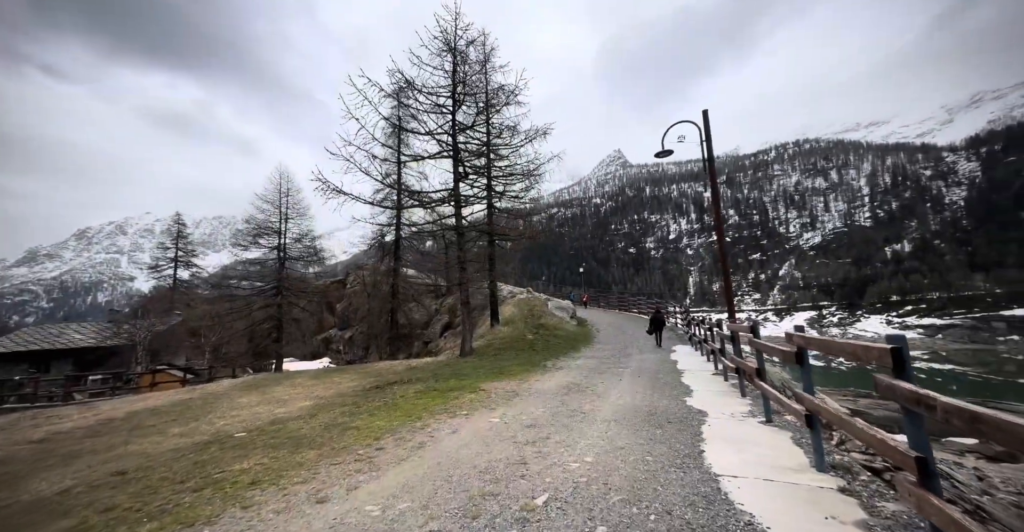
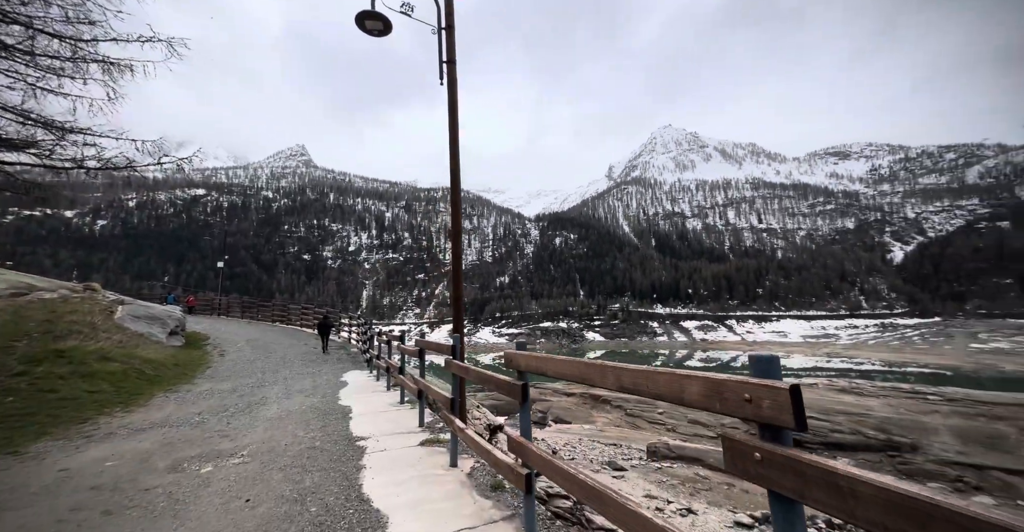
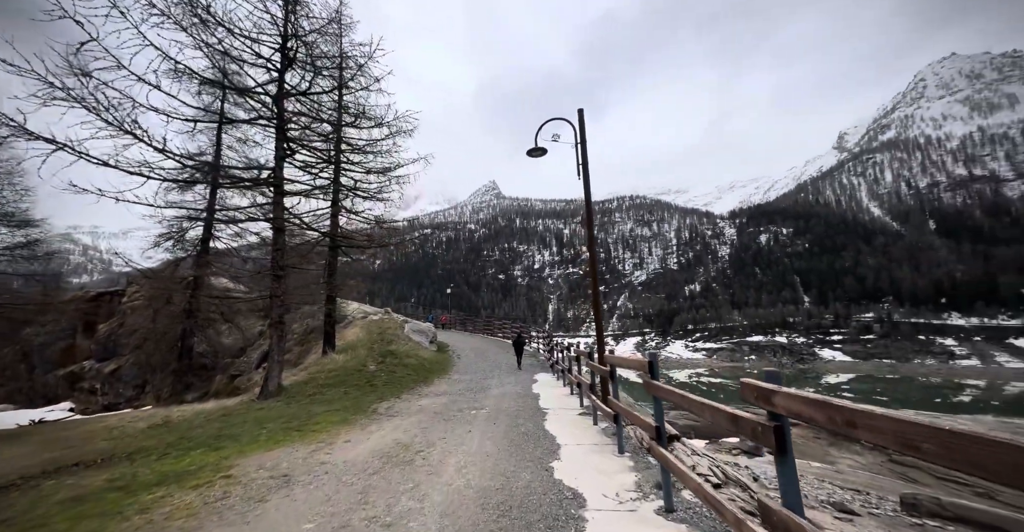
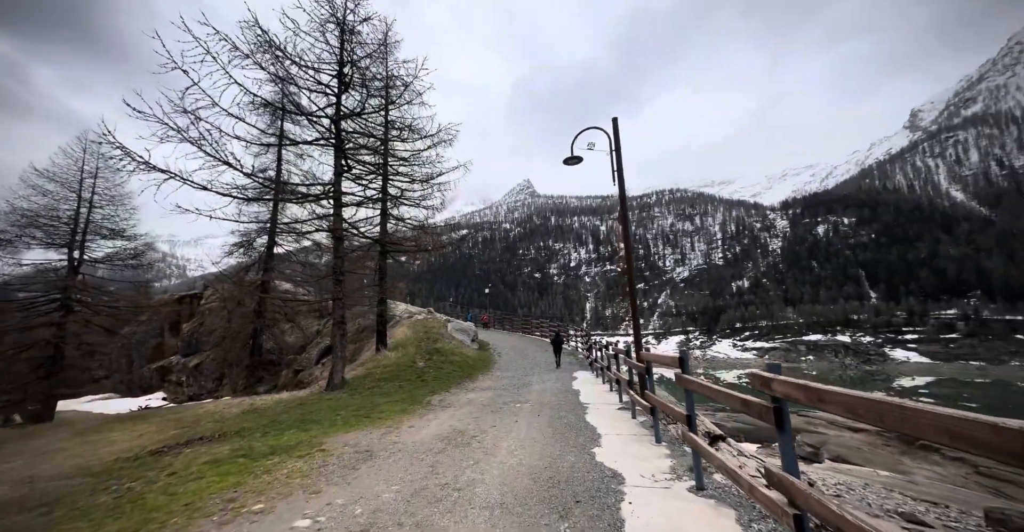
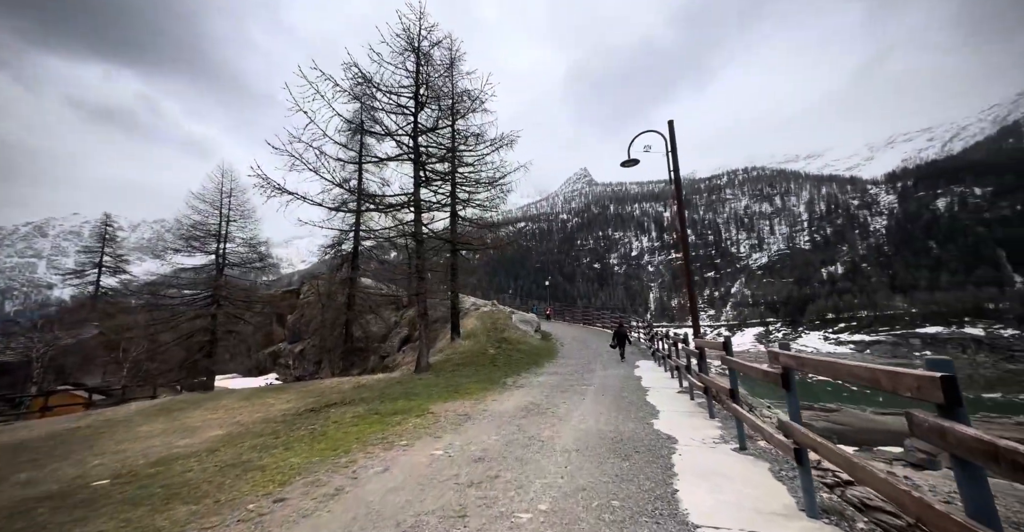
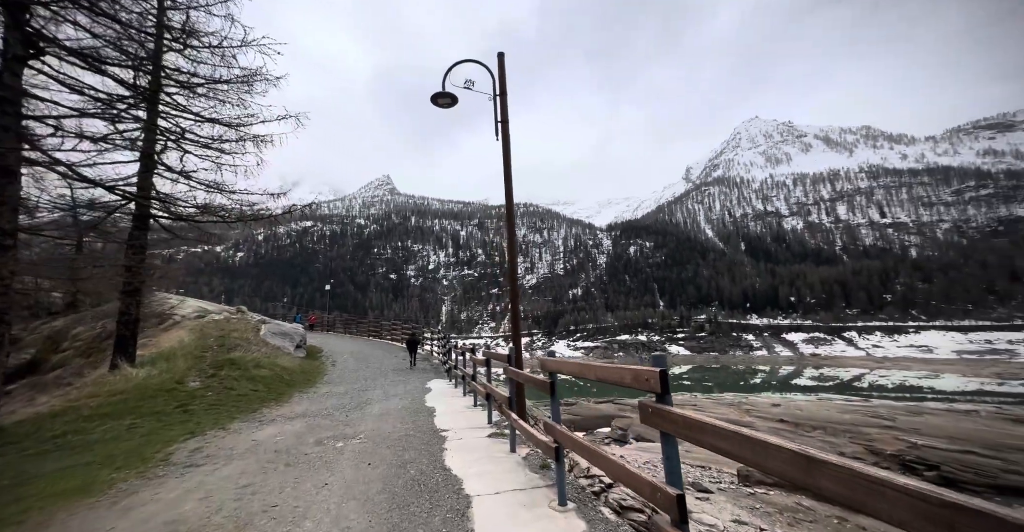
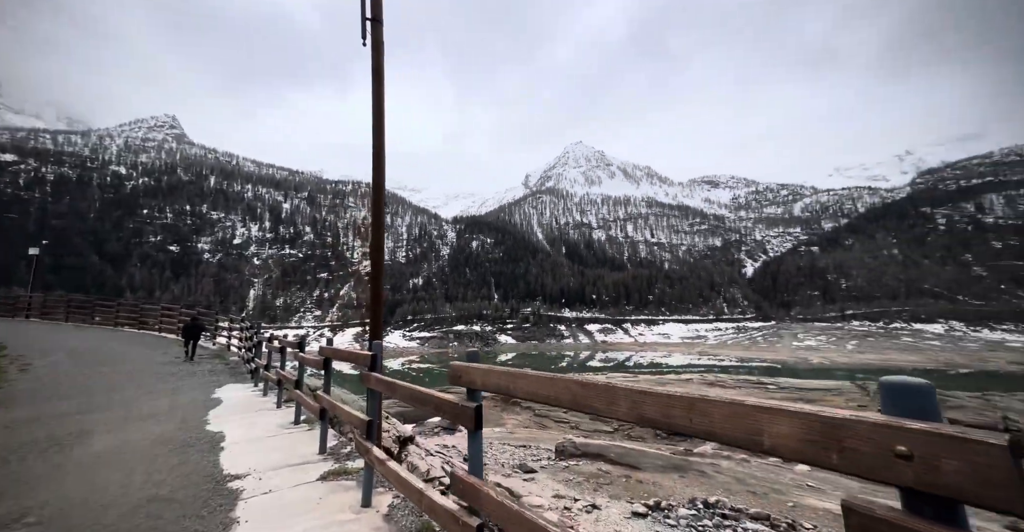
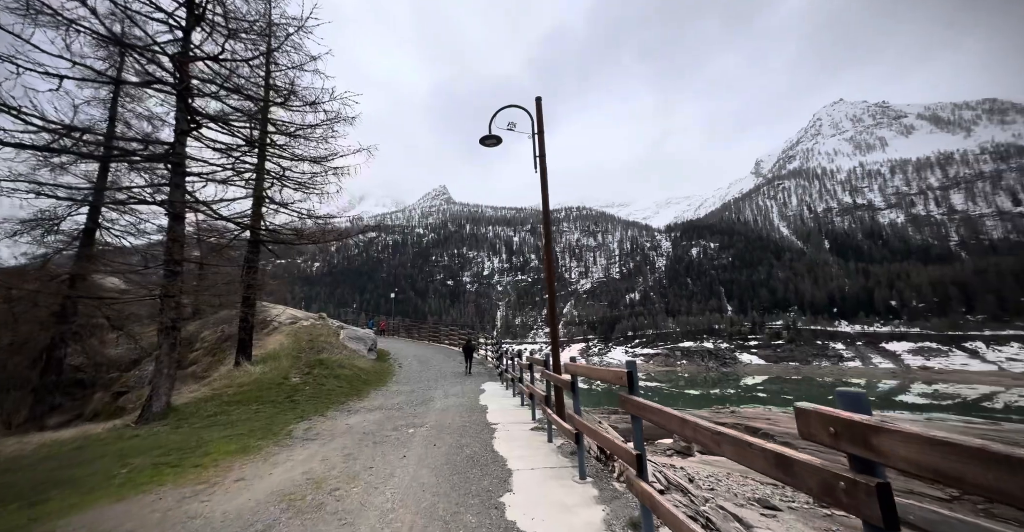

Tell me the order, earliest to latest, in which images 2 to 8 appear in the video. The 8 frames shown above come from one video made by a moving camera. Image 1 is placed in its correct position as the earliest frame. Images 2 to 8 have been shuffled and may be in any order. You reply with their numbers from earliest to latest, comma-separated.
5, 4, 3, 8, 6, 2, 7
